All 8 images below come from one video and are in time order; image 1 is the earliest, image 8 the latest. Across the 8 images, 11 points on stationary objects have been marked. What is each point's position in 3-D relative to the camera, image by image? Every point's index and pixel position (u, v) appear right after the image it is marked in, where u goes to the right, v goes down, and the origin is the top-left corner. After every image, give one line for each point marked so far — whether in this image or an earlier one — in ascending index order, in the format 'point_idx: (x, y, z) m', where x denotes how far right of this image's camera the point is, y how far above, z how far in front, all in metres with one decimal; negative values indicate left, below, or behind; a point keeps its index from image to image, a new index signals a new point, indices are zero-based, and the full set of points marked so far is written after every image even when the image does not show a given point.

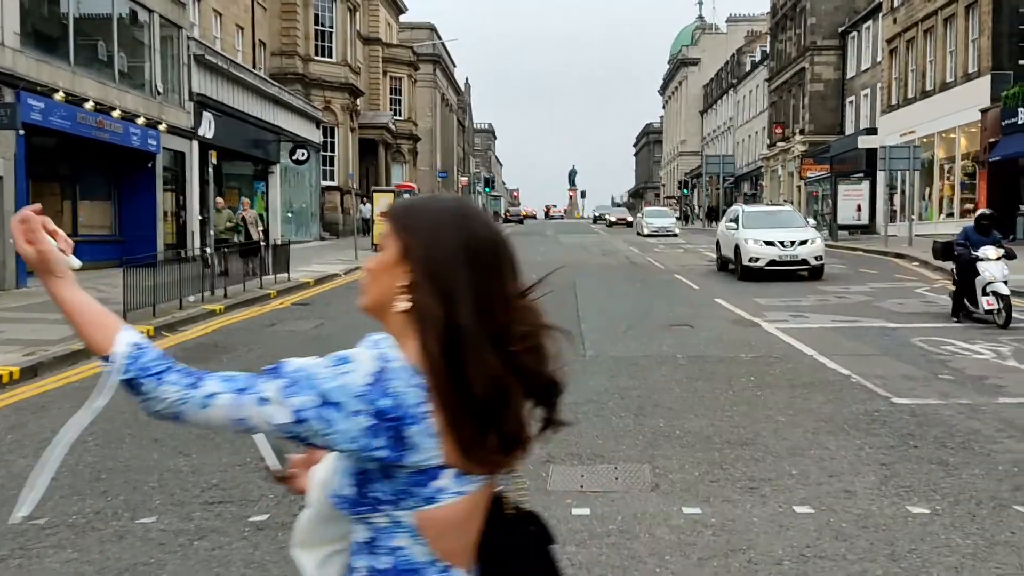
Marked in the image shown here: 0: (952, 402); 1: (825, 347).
0: (+3.9, -1.0, +7.8) m
1: (+3.9, -0.7, +11.0) m
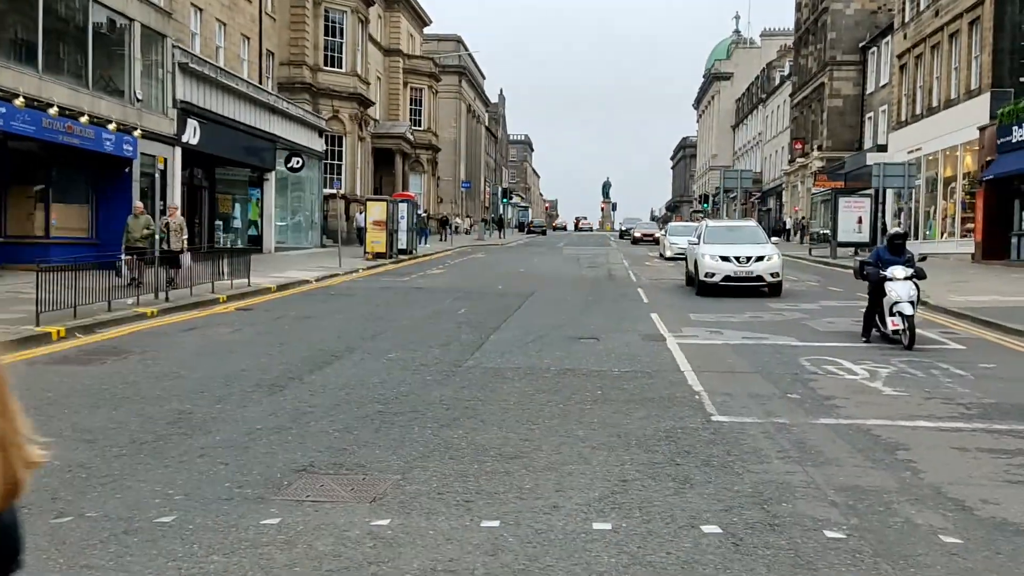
0: (+2.3, -1.2, +7.7) m
1: (+2.4, -0.9, +10.9) m
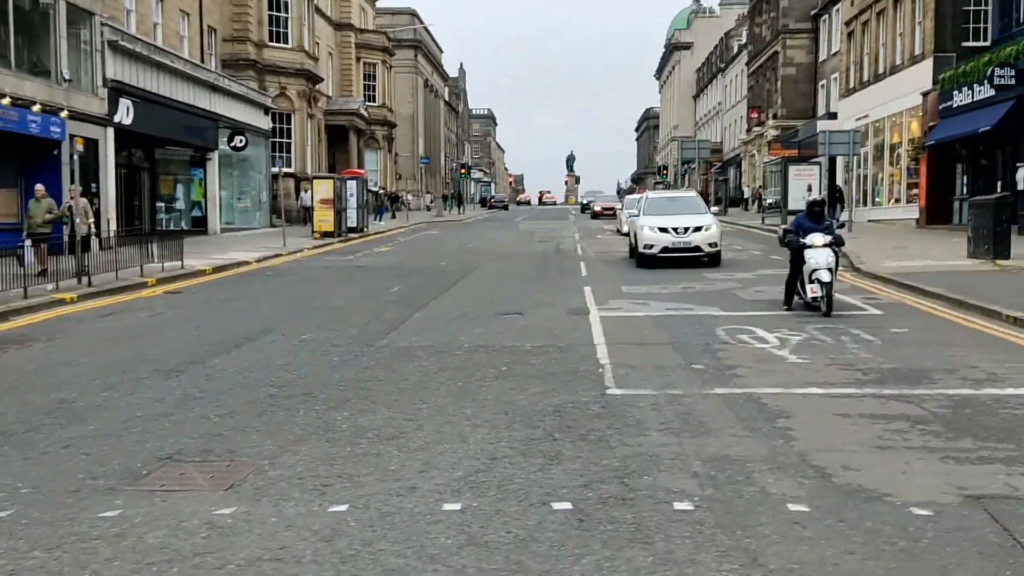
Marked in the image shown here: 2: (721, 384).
0: (+1.3, -0.9, +7.7) m
1: (+1.3, -0.6, +10.9) m
2: (+1.9, -0.9, +8.1) m
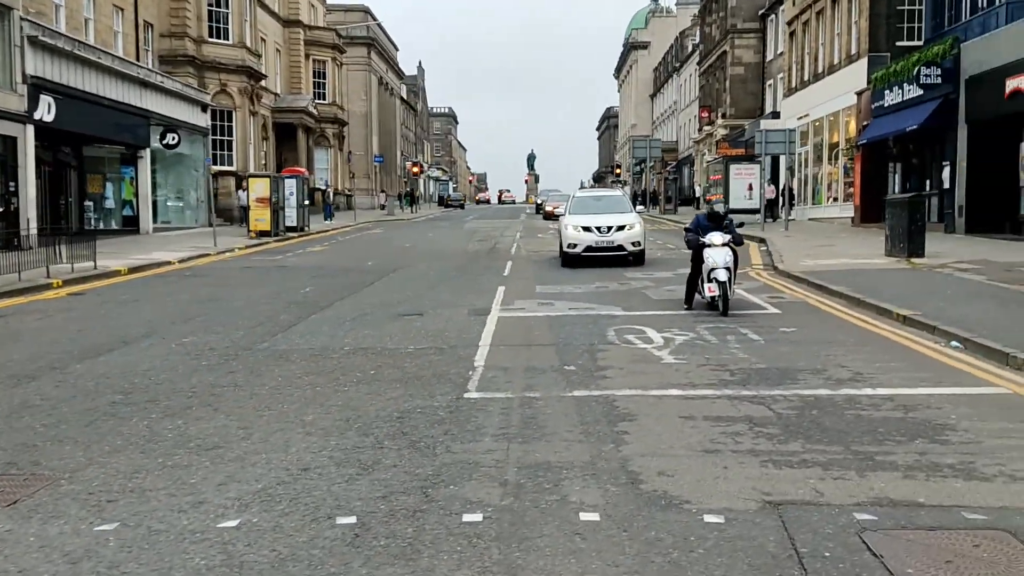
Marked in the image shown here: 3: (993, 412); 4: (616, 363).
0: (+0.1, -0.9, +7.5) m
1: (-0.1, -0.6, +10.7) m
2: (+0.6, -0.9, +7.9) m
3: (+3.7, -1.0, +6.9) m
4: (+1.1, -0.8, +9.1) m
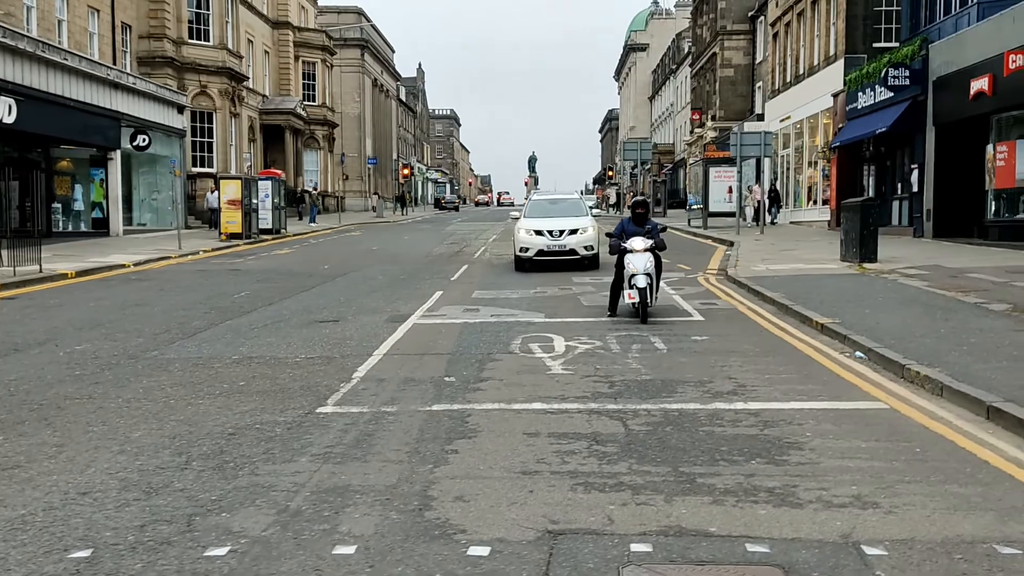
0: (-1.1, -1.0, +7.2) m
1: (-1.3, -0.7, +10.4) m
2: (-0.6, -1.0, +7.6) m
3: (+2.5, -1.0, +6.5) m
4: (-0.1, -0.9, +8.7) m
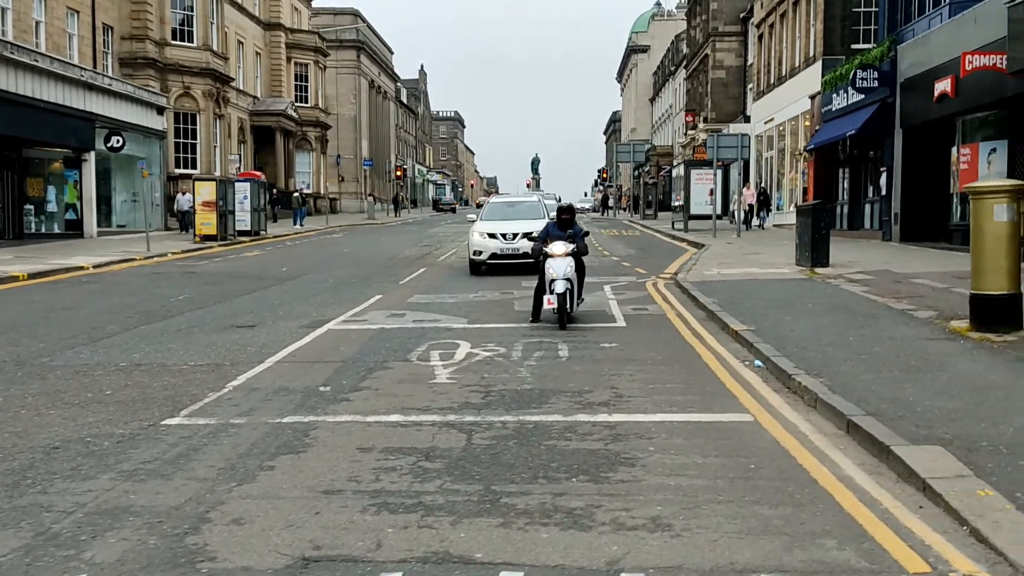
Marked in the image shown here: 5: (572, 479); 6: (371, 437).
0: (-2.3, -1.1, +7.0) m
1: (-2.4, -0.8, +10.2) m
2: (-1.7, -1.0, +7.4) m
3: (+1.4, -1.1, +6.3) m
4: (-1.3, -0.9, +8.5) m
5: (+0.4, -1.2, +5.4) m
6: (-1.0, -1.1, +6.5) m
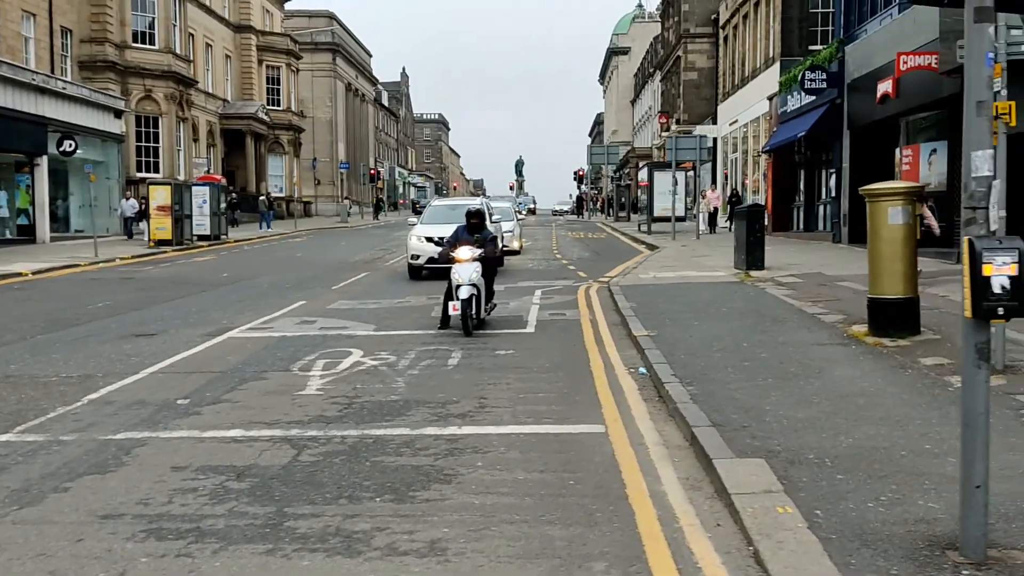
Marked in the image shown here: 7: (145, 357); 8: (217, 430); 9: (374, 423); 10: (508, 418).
0: (-3.5, -1.2, +6.7) m
1: (-3.7, -0.9, +9.9) m
2: (-3.0, -1.1, +7.1) m
3: (+0.2, -1.2, +6.1) m
4: (-2.5, -1.0, +8.2) m
5: (-0.8, -1.2, +5.2) m
6: (-2.2, -1.2, +6.2) m
7: (-4.3, -0.8, +10.5) m
8: (-2.3, -1.1, +6.9) m
9: (-1.1, -1.1, +7.1) m
10: (0.0, -1.1, +7.3) m
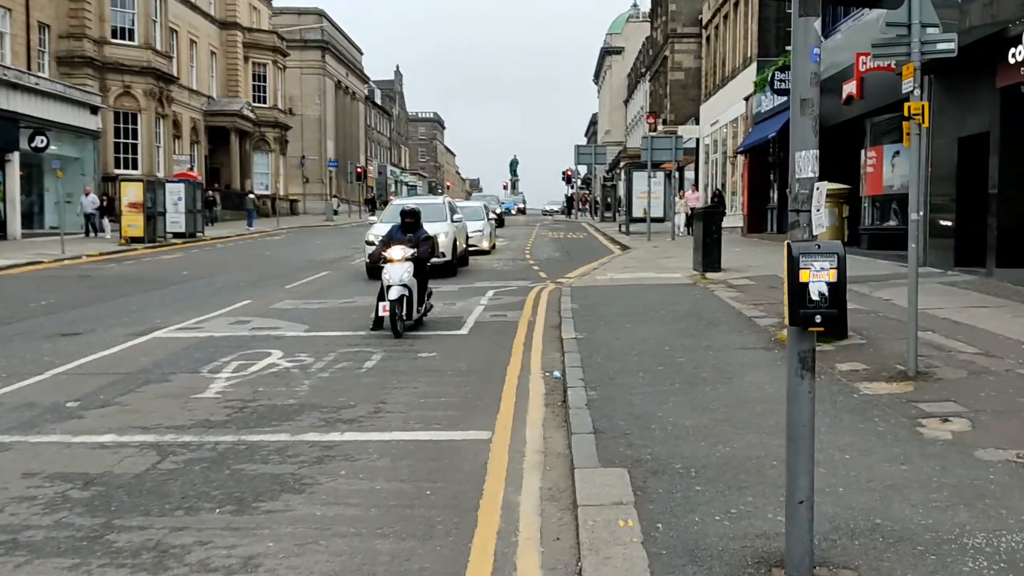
0: (-4.4, -1.1, +6.5) m
1: (-4.6, -0.8, +9.7) m
2: (-3.8, -1.1, +6.9) m
3: (-0.7, -1.2, +5.9) m
4: (-3.4, -1.0, +8.0) m
5: (-1.7, -1.3, +5.0) m
6: (-3.1, -1.2, +6.0) m
7: (-5.2, -0.8, +10.3) m
8: (-3.2, -1.1, +6.7) m
9: (-2.0, -1.1, +6.9) m
10: (-0.9, -1.1, +7.1) m
